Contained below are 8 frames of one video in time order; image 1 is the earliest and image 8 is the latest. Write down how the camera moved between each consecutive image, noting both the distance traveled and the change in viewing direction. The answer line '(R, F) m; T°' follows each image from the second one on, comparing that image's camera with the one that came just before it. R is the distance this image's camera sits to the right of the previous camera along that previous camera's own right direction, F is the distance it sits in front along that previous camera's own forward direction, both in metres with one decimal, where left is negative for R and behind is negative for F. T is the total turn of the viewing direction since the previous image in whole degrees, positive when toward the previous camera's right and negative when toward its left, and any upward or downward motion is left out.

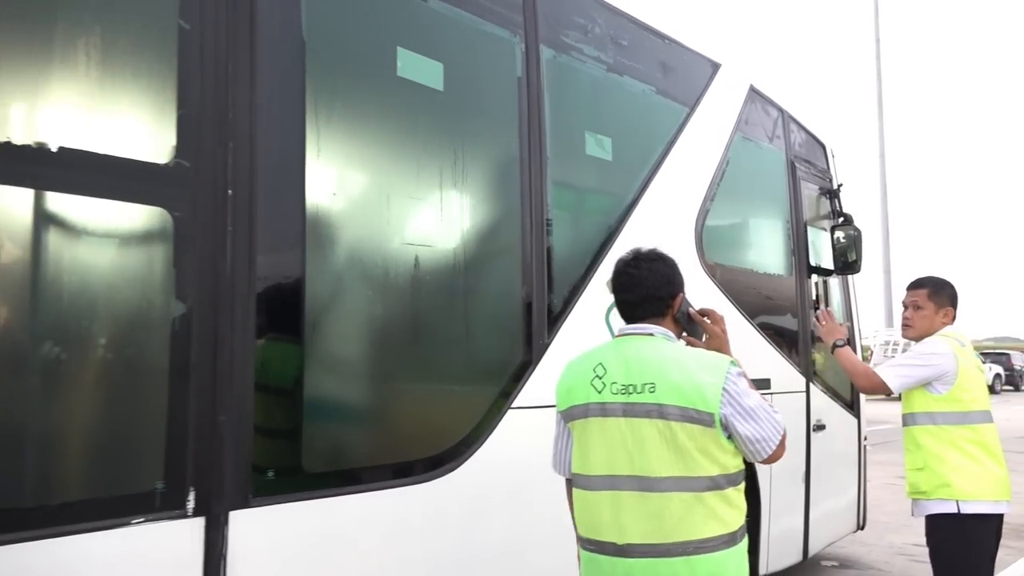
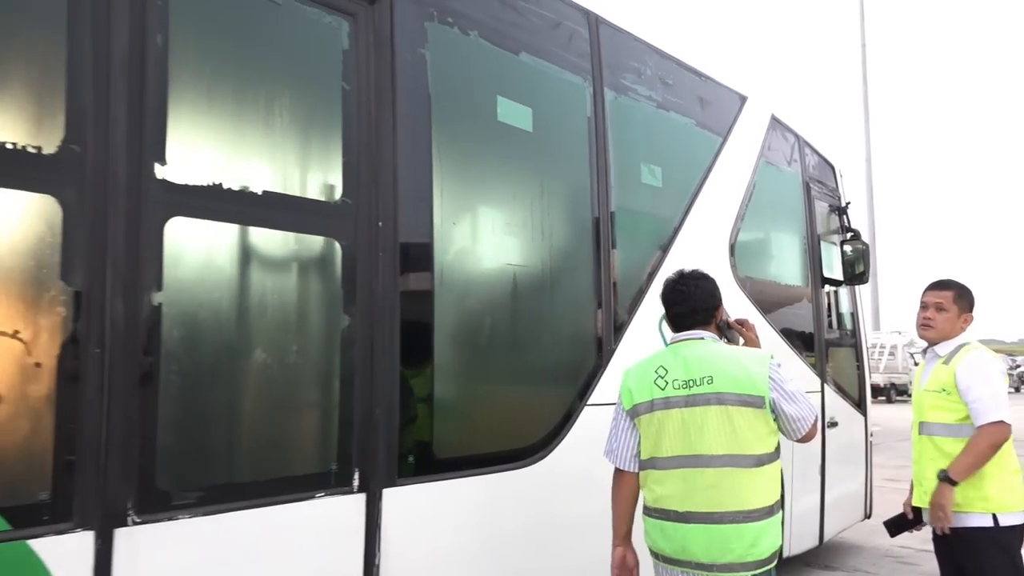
(-0.4, -0.4) m; +1°
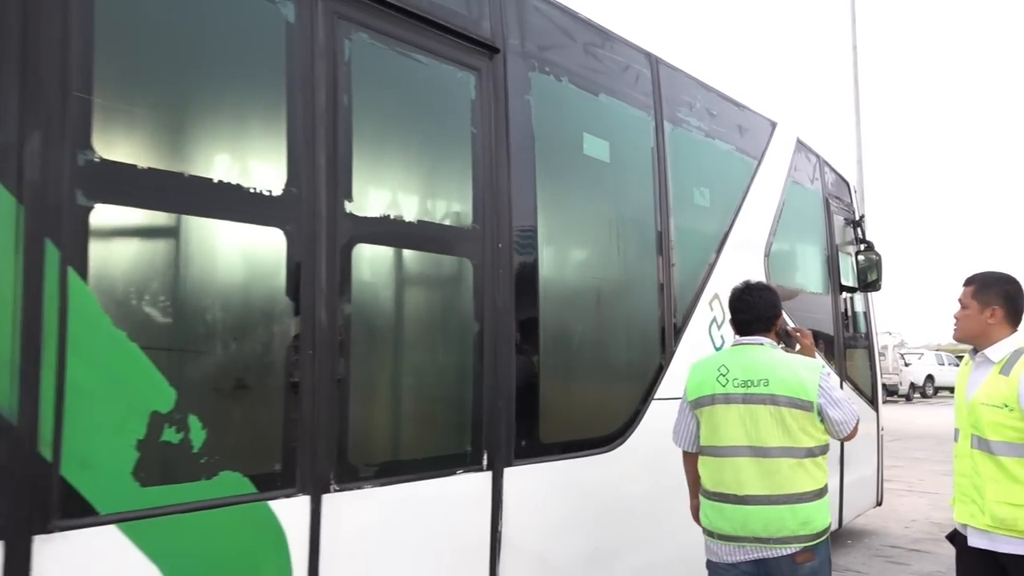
(-0.4, -0.5) m; +1°
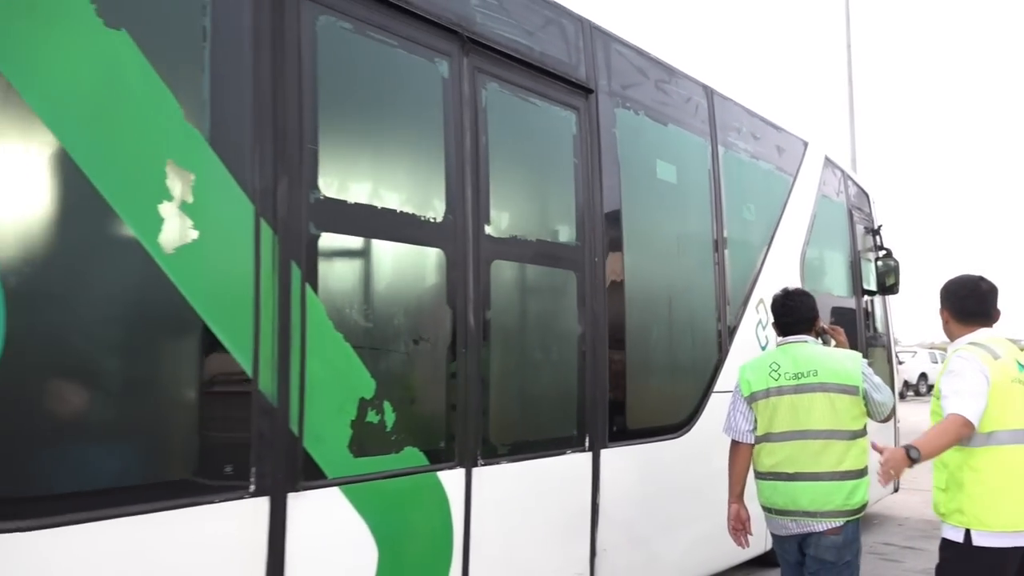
(-0.5, -0.5) m; 0°
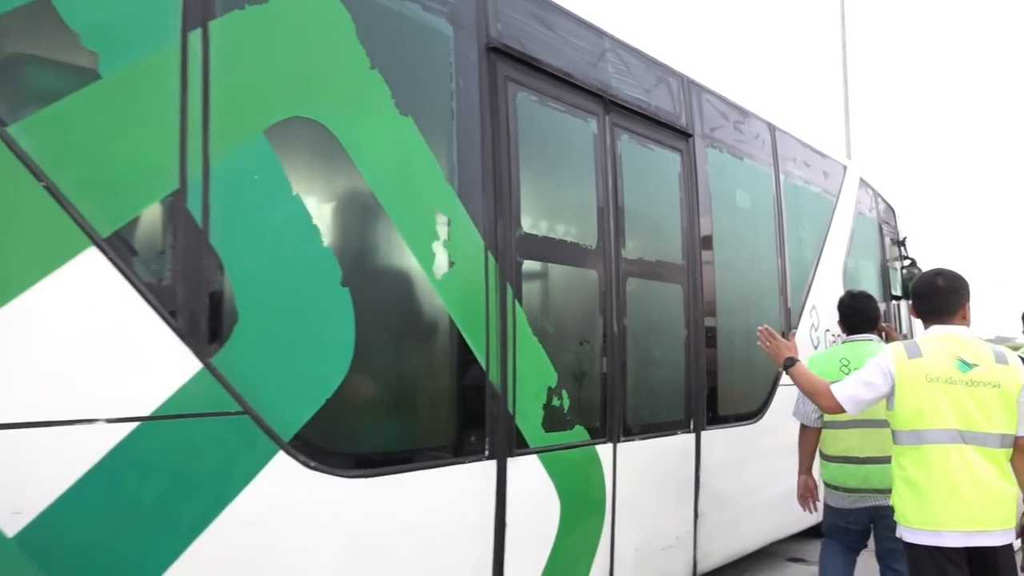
(-0.7, -0.7) m; 0°
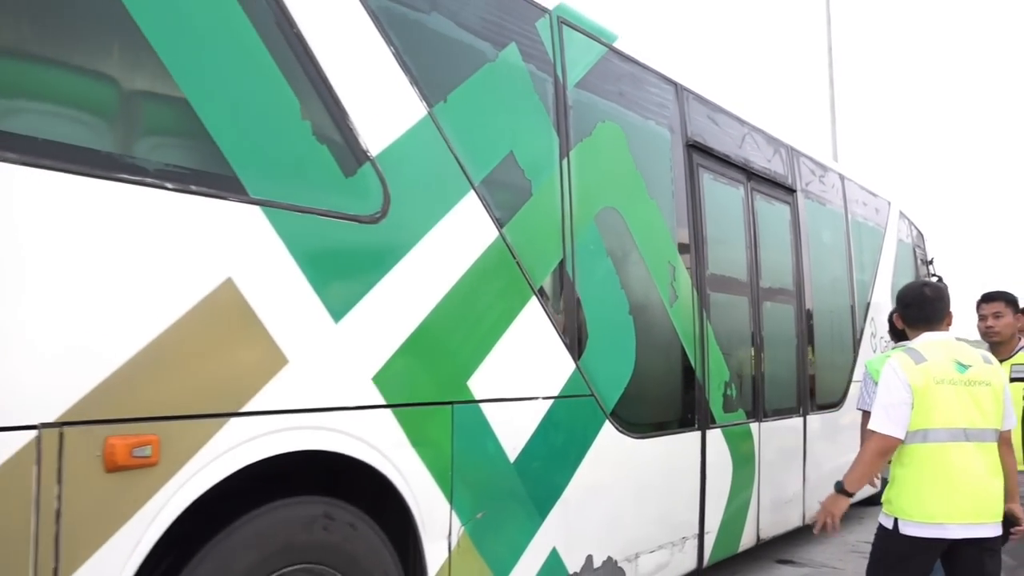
(-1.2, -1.3) m; +1°
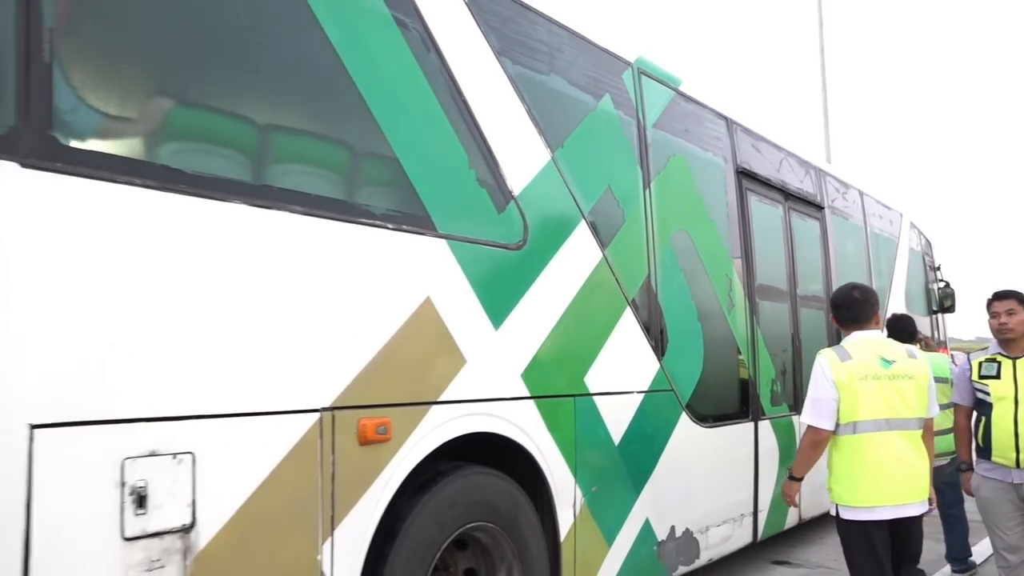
(-0.5, -0.6) m; 0°
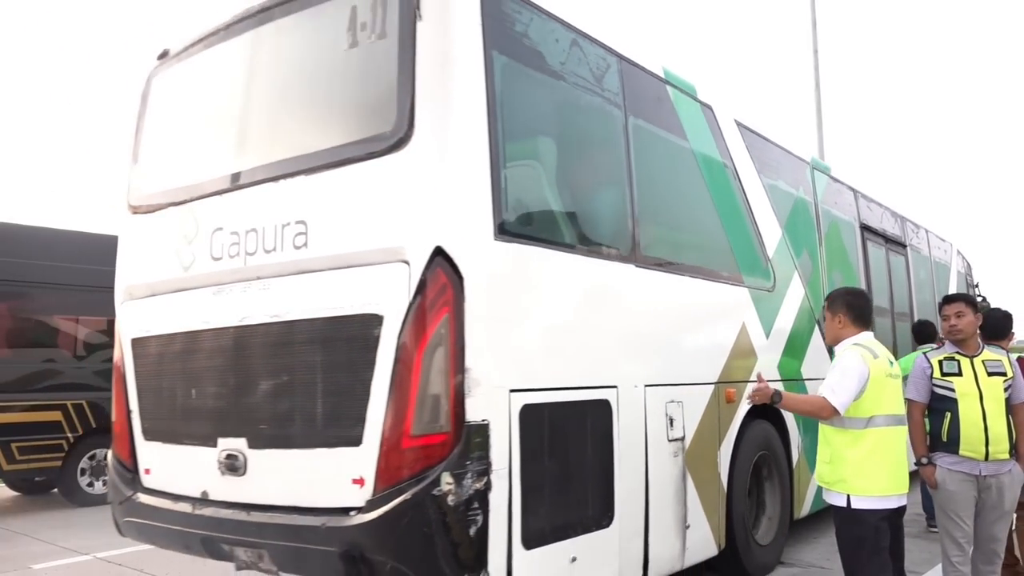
(-1.8, -2.1) m; 0°
